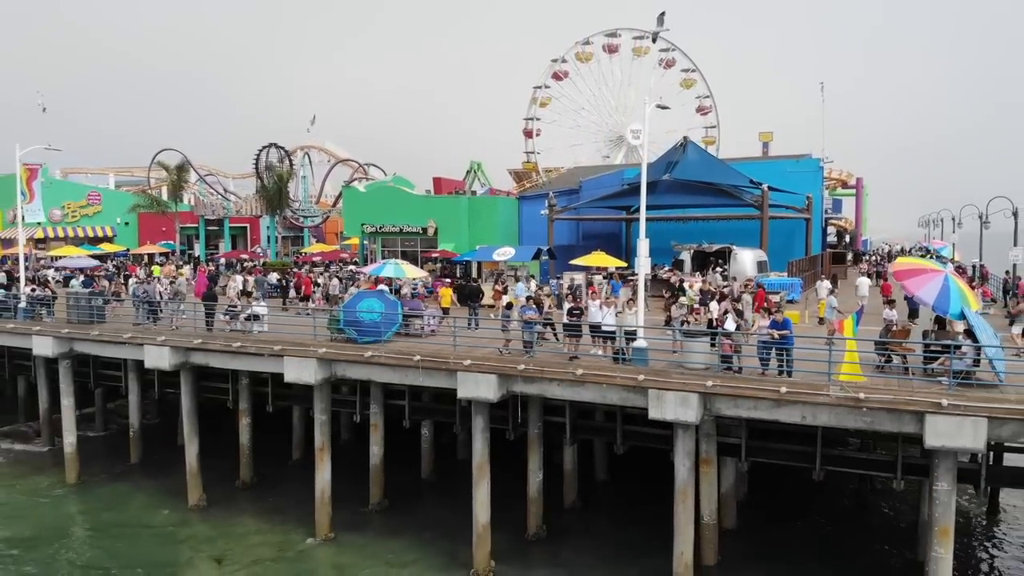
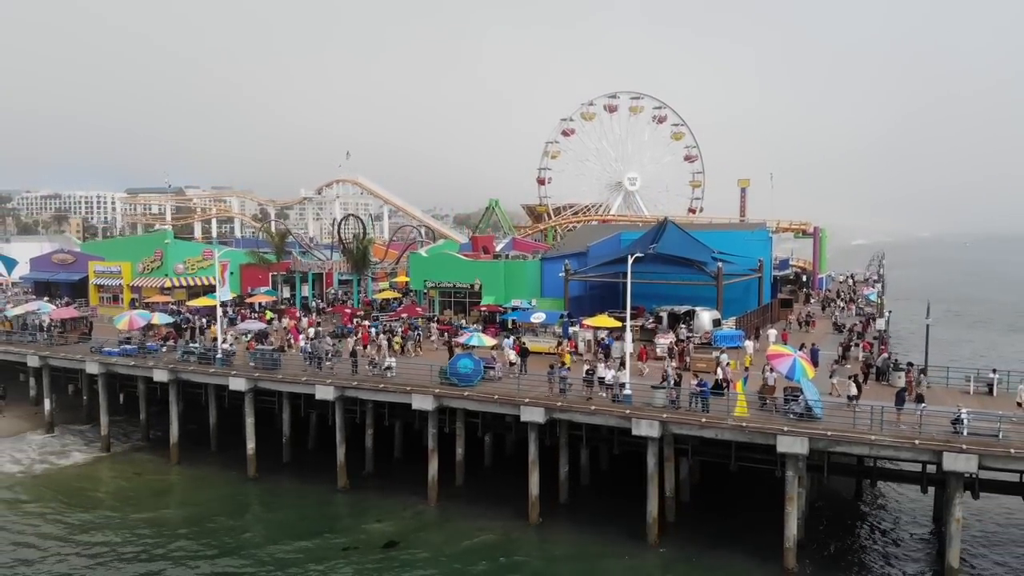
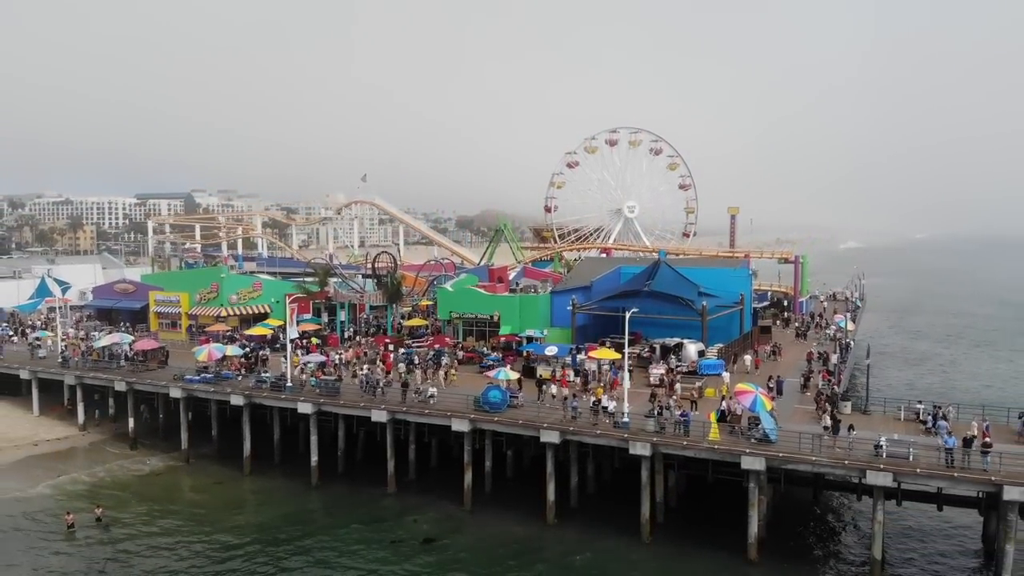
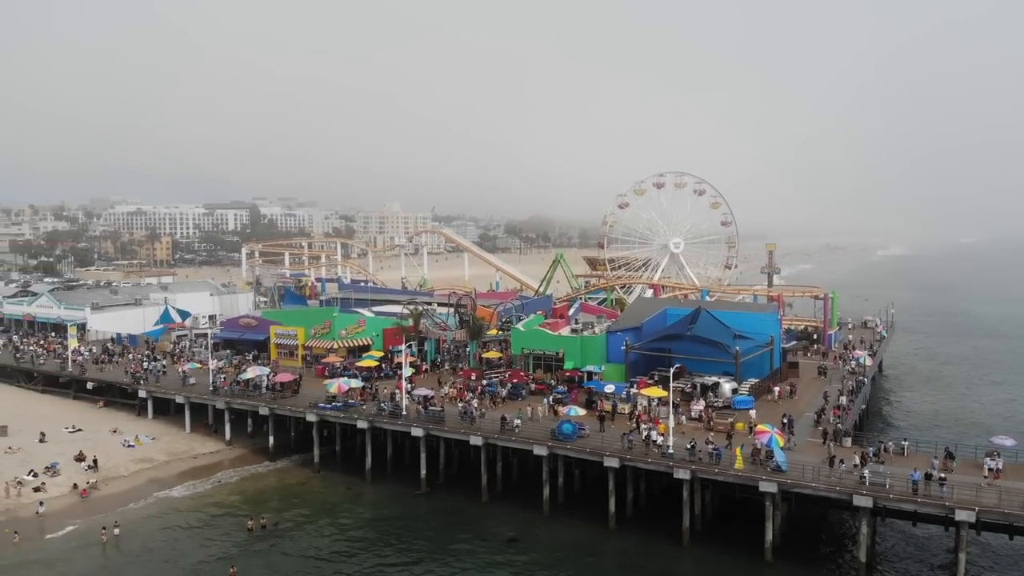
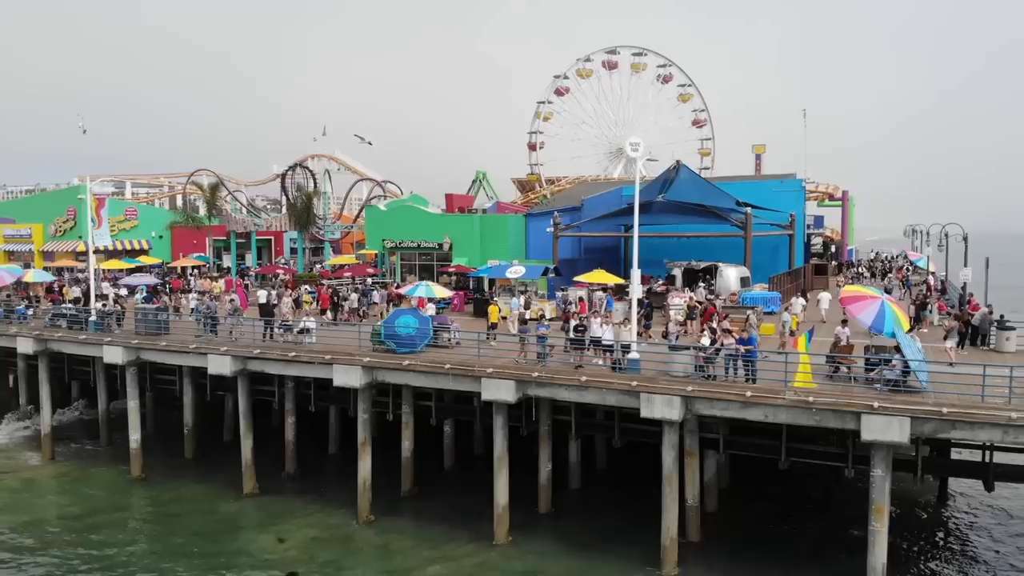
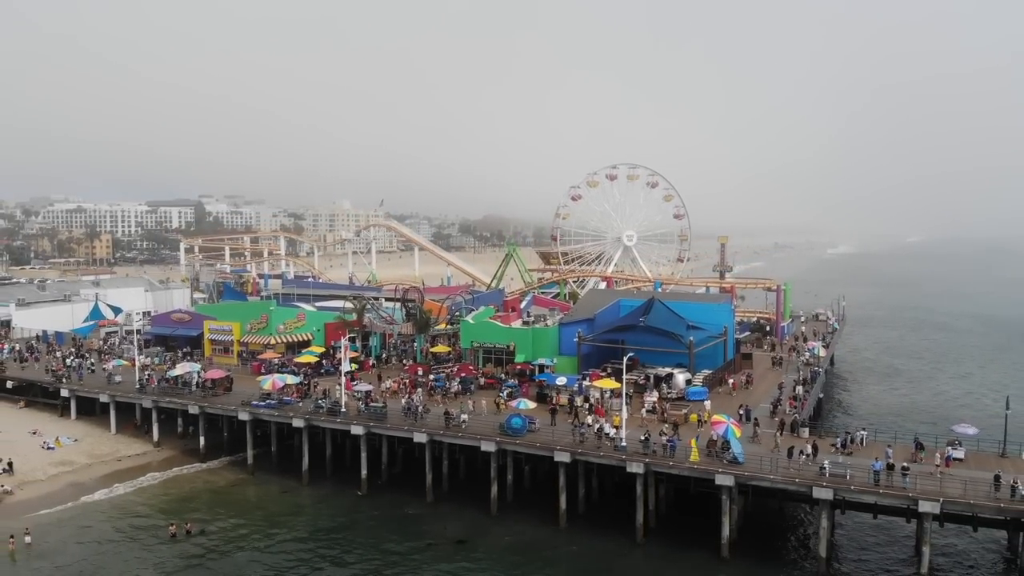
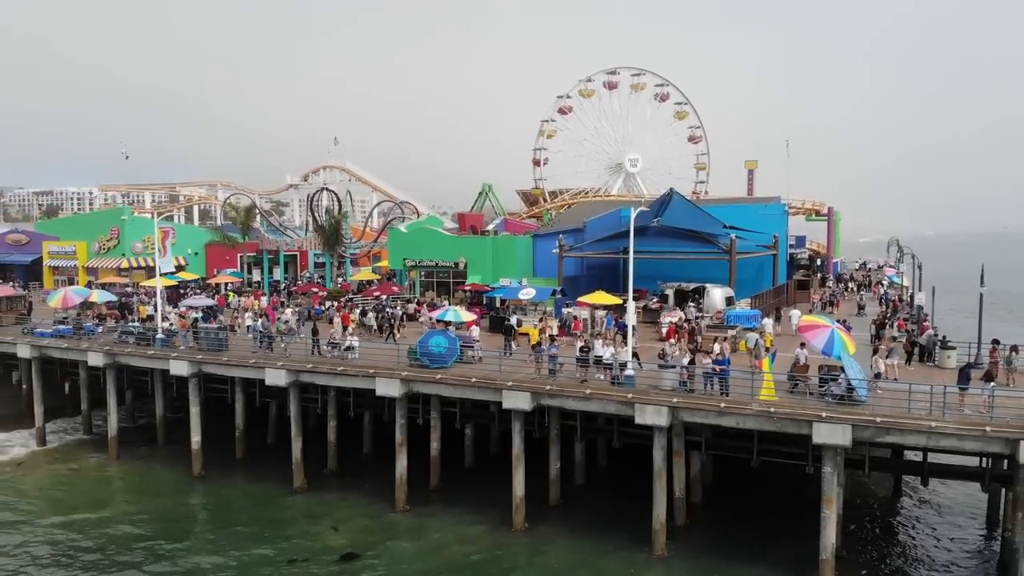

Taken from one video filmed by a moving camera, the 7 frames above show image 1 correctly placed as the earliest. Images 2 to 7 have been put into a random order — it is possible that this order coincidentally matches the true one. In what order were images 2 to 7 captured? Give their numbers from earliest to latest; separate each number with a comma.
5, 7, 2, 3, 6, 4
